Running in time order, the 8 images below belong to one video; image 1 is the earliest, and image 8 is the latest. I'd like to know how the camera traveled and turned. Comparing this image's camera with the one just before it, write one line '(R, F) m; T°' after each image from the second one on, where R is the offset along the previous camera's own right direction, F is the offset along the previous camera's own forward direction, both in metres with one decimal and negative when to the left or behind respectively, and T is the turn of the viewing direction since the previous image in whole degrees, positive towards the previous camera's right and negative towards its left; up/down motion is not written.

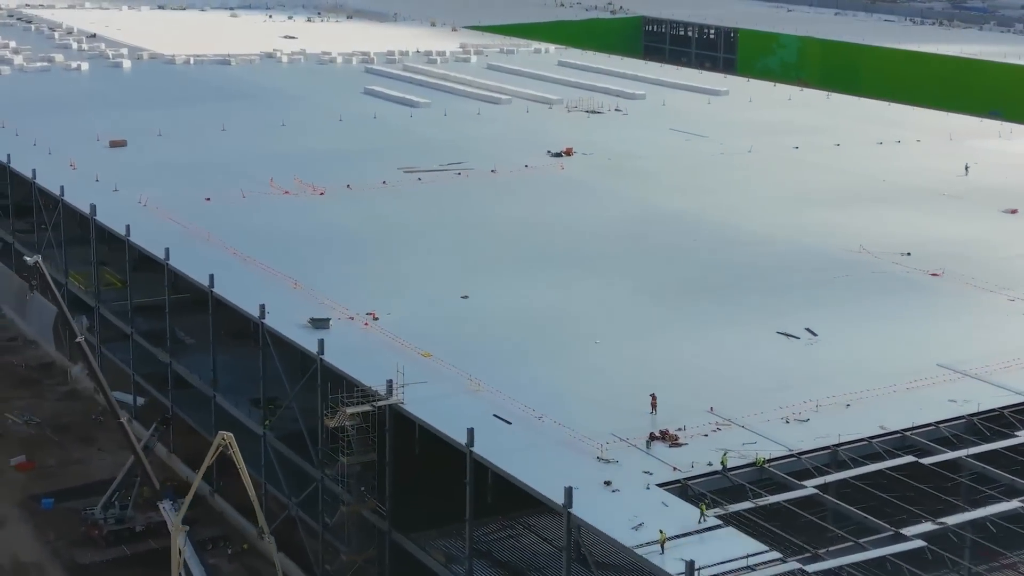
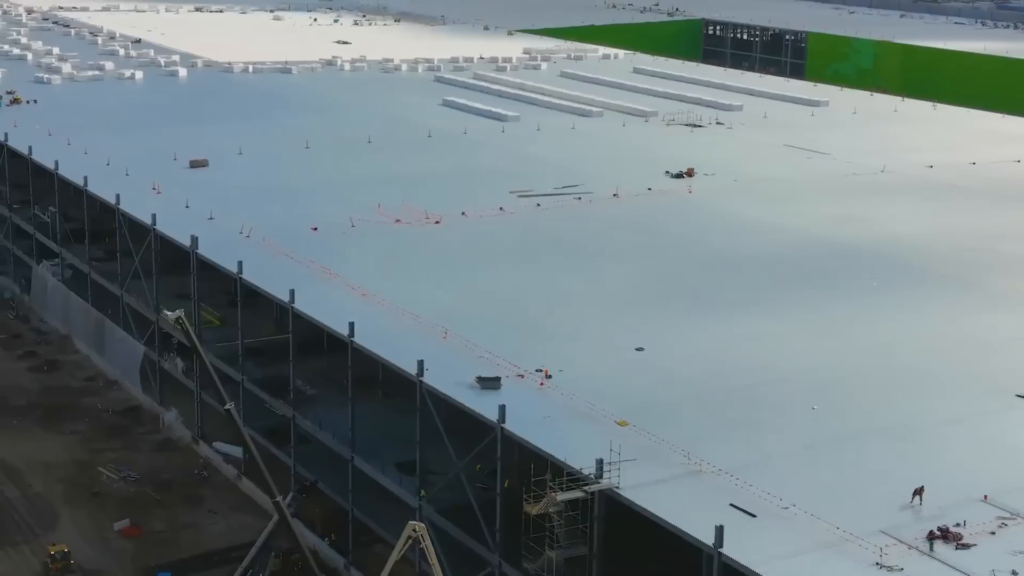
(-5.0, +3.3) m; 0°
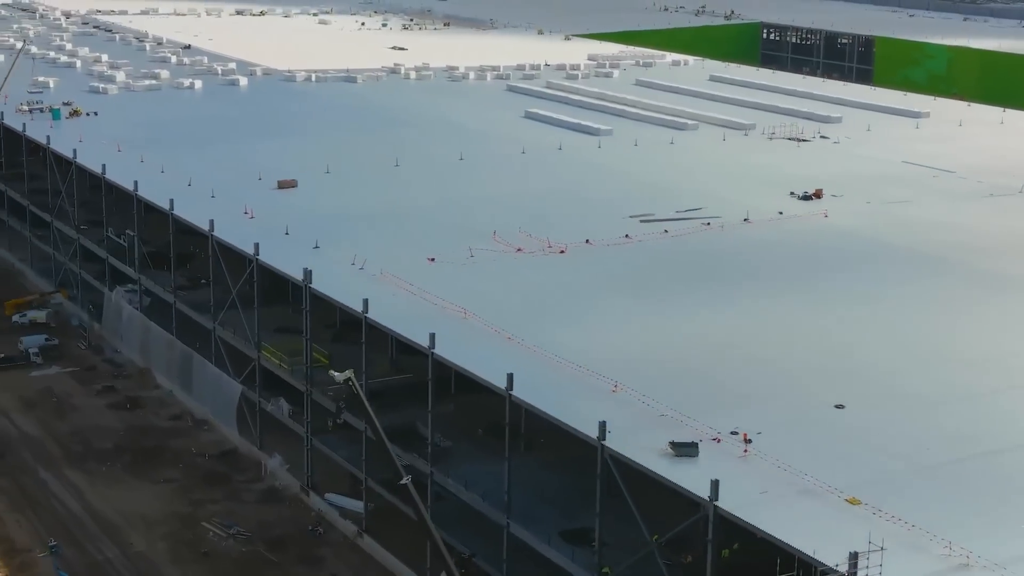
(-4.4, +2.8) m; 0°
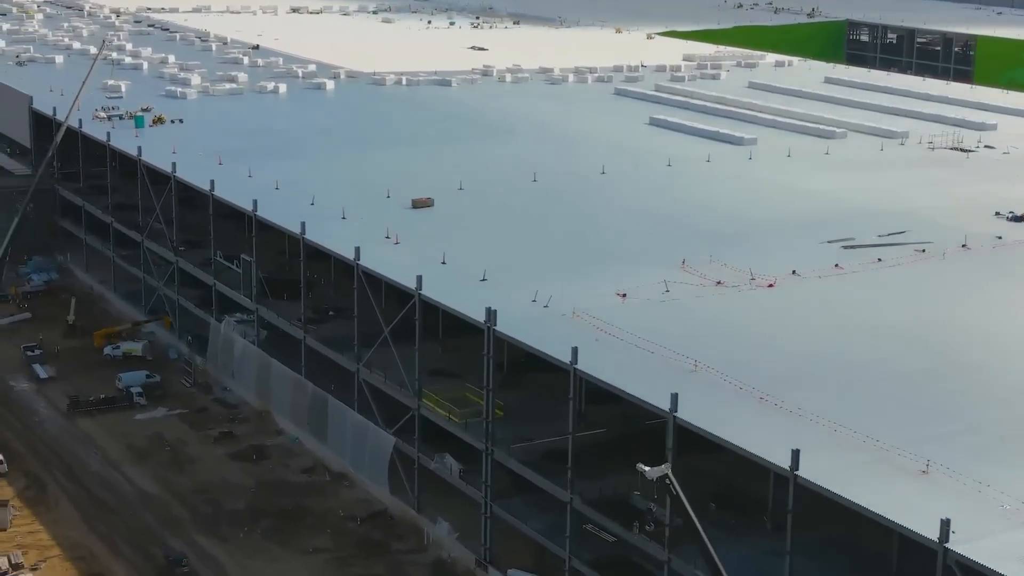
(-5.8, +4.3) m; 0°
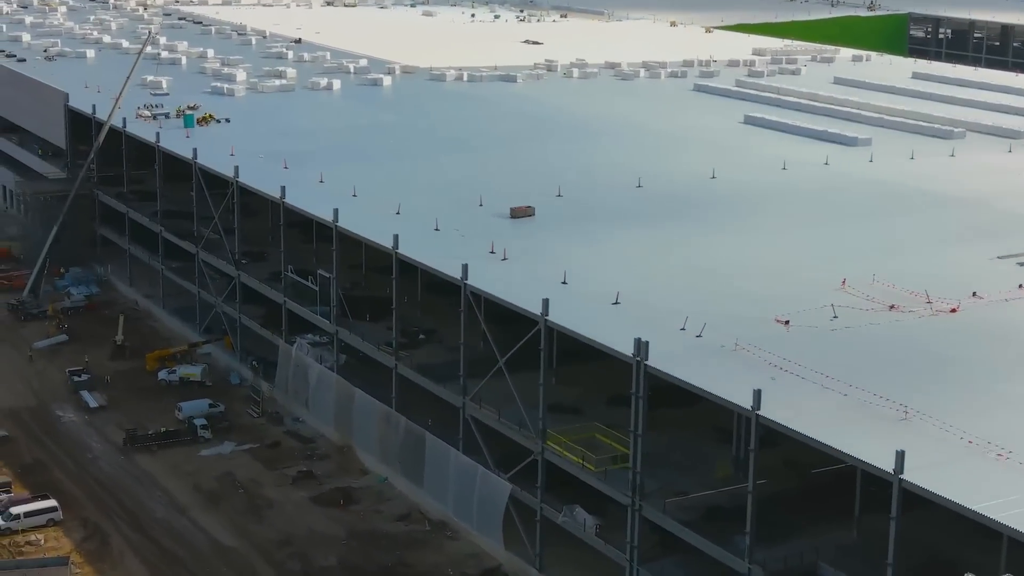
(-3.5, +3.8) m; 0°
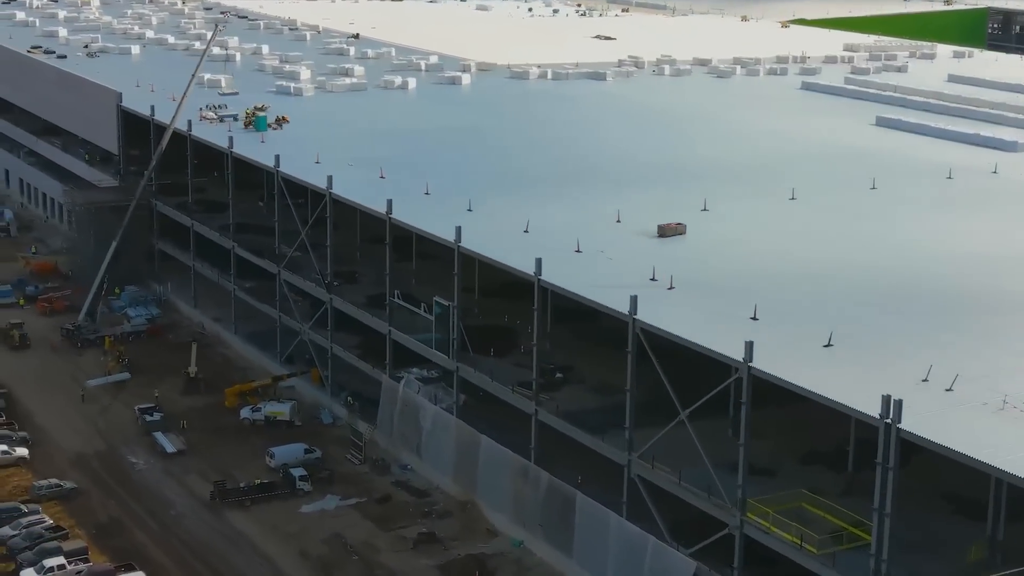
(-4.0, +4.1) m; 0°
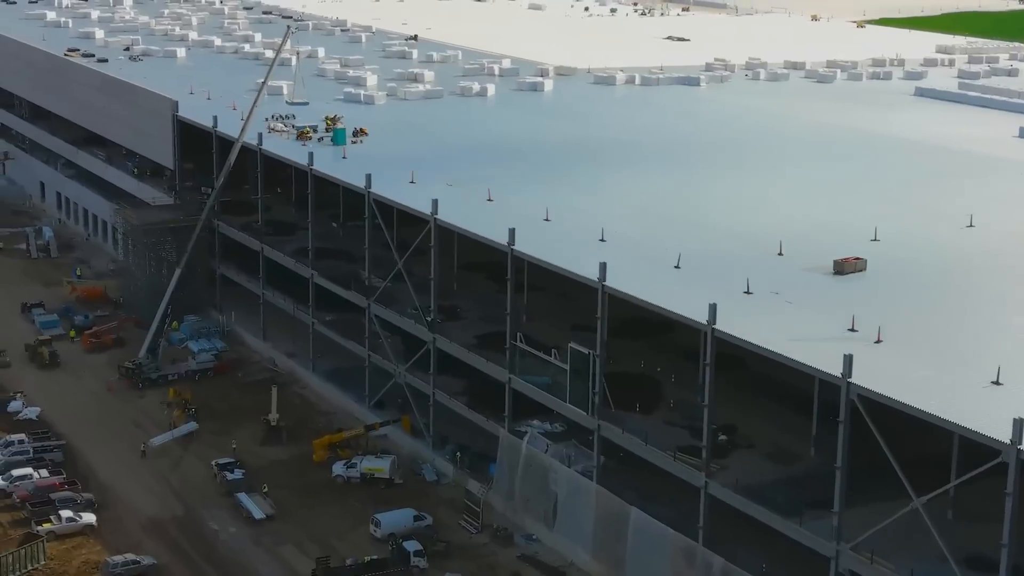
(-3.5, +3.7) m; 0°
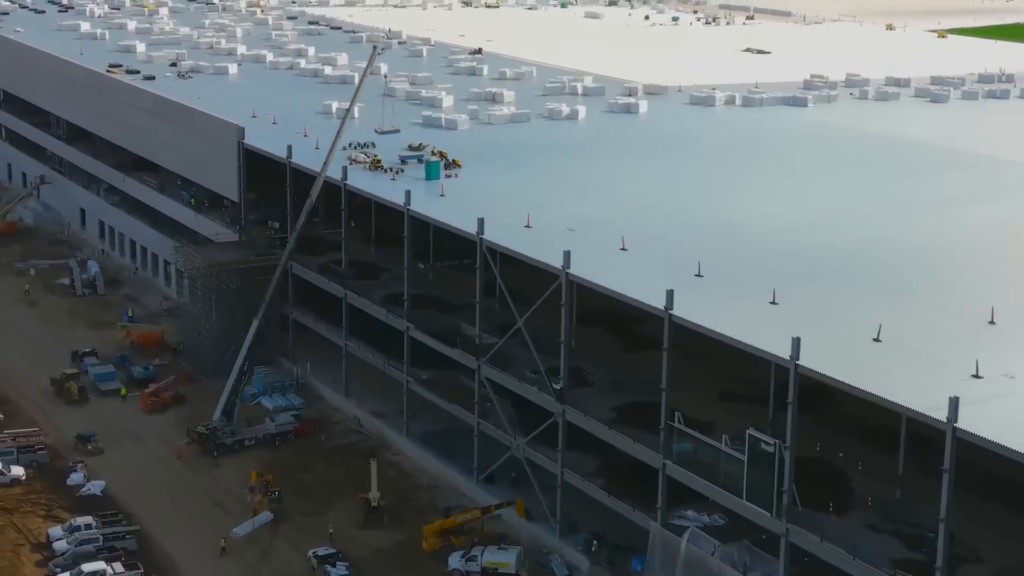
(-3.4, +3.5) m; 0°
